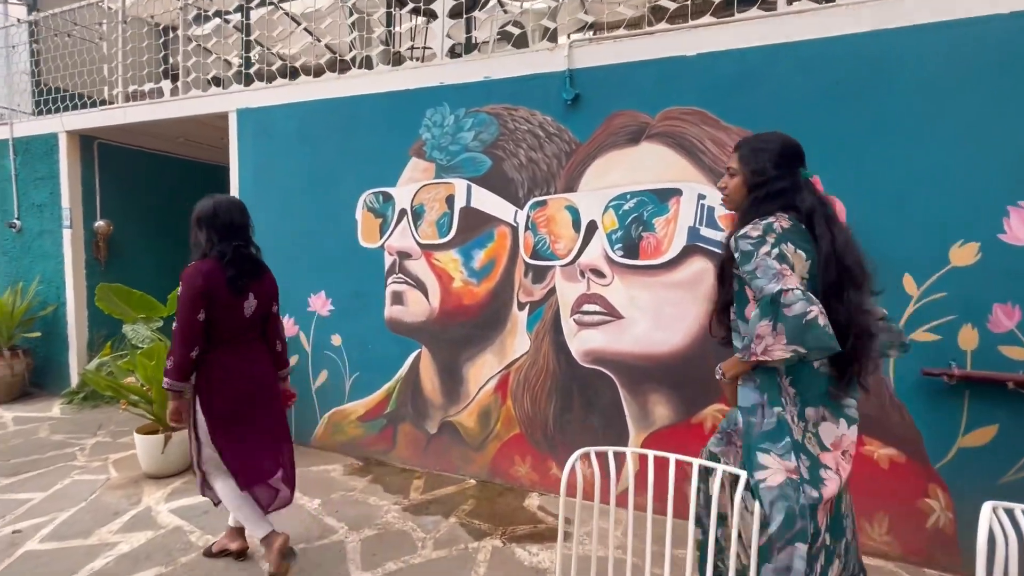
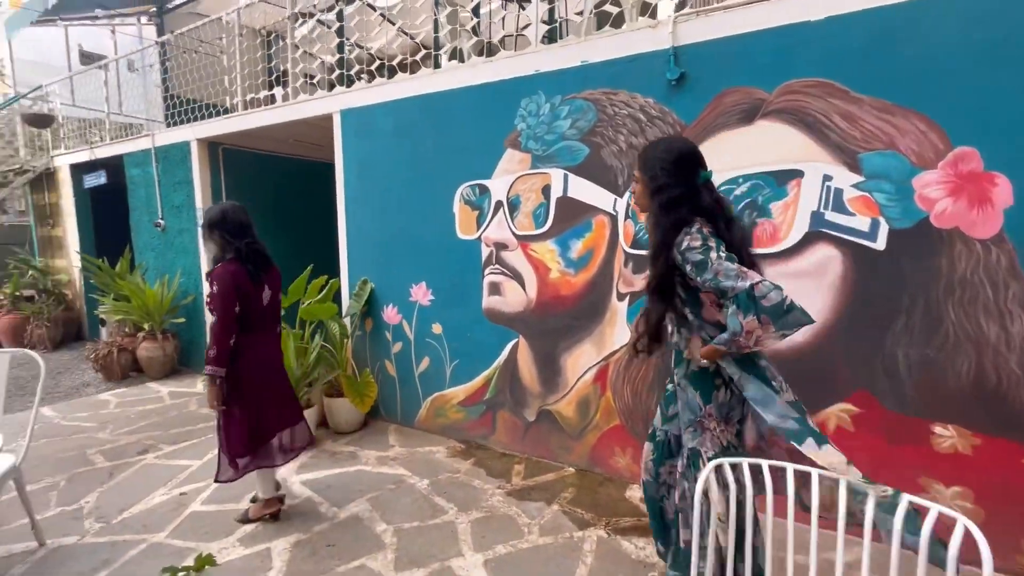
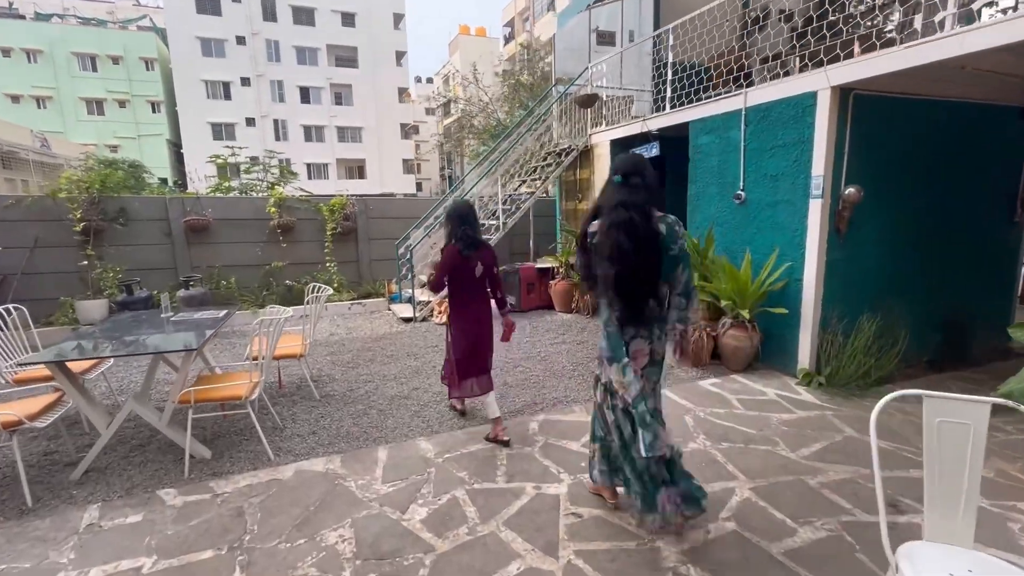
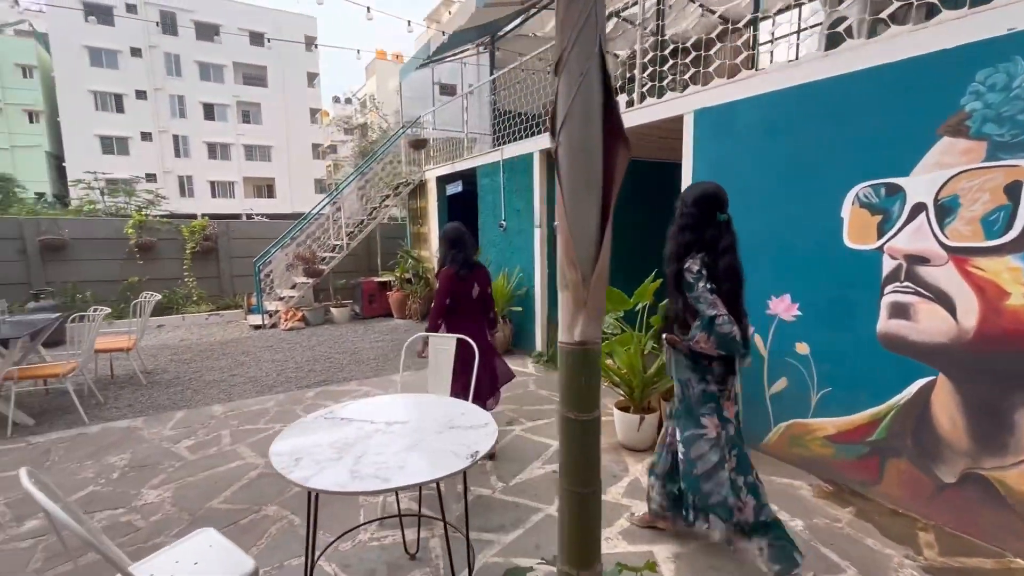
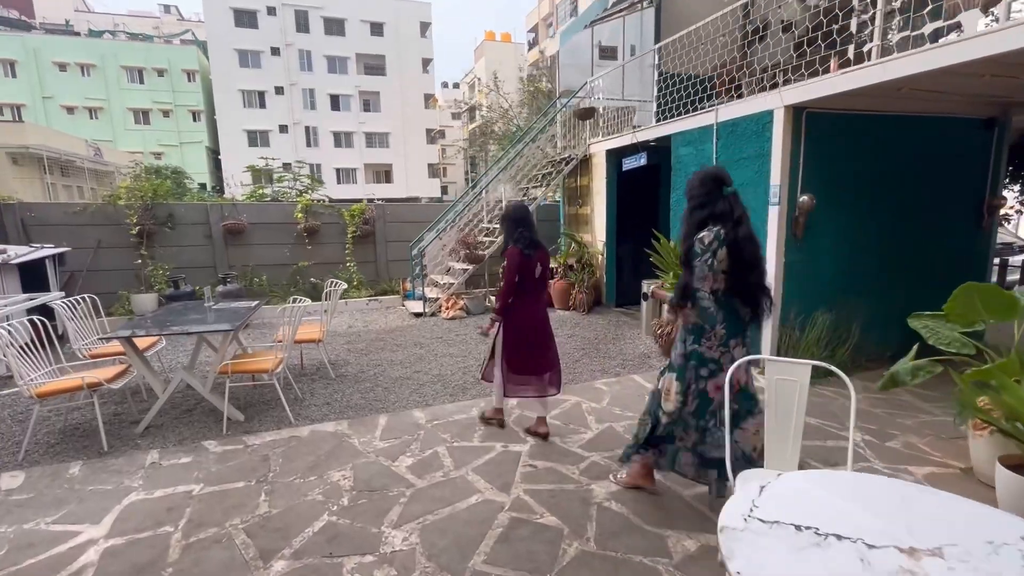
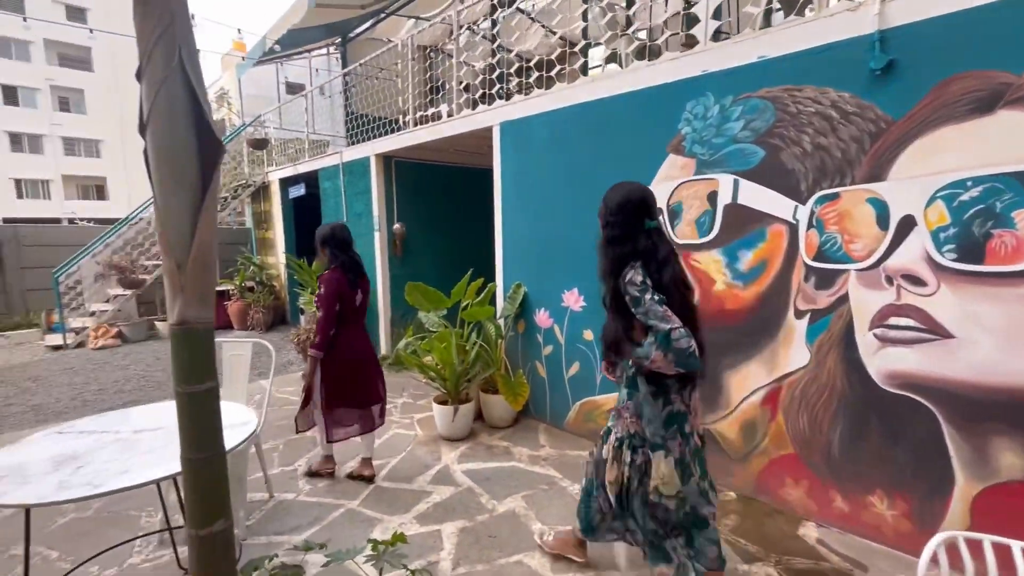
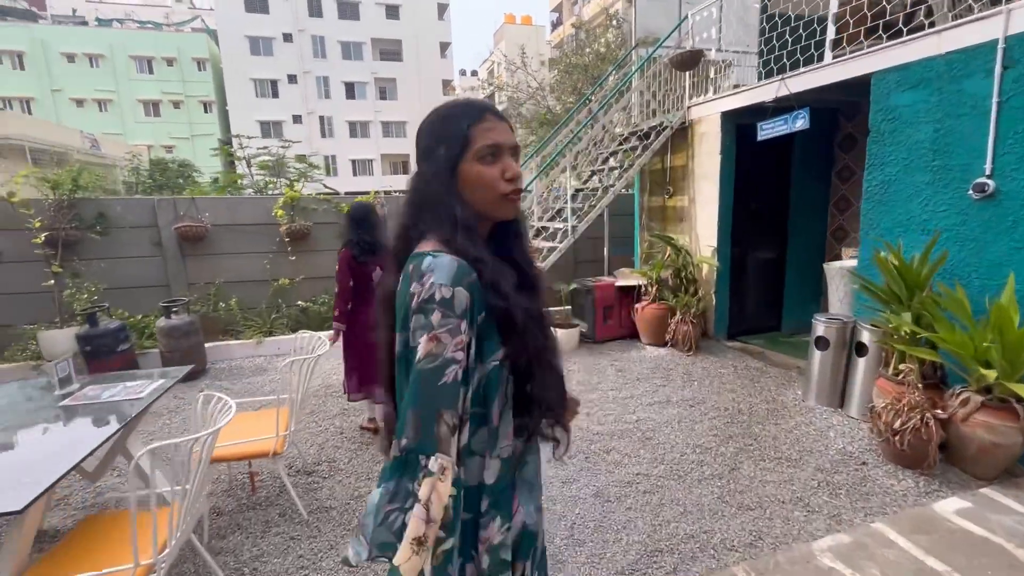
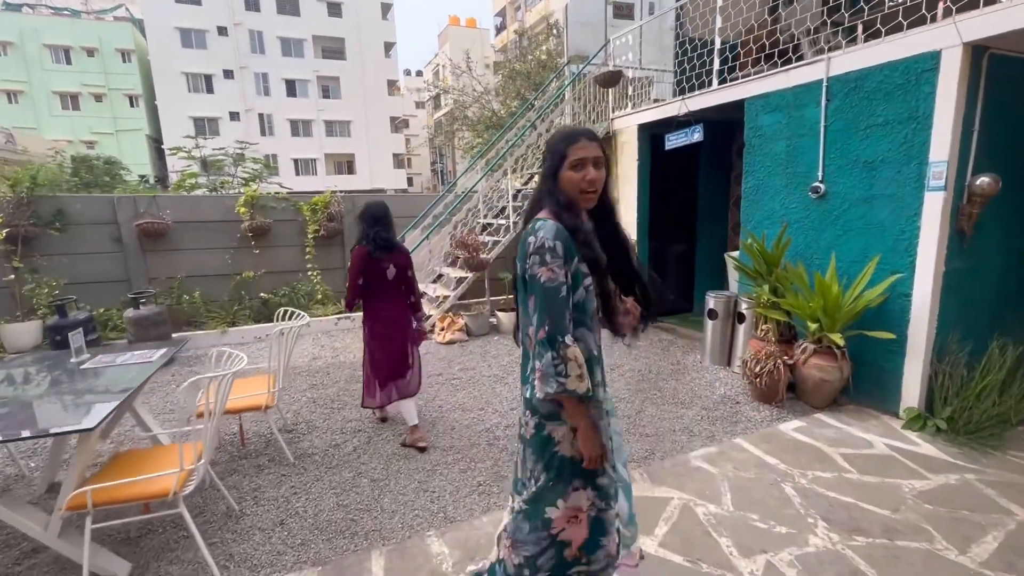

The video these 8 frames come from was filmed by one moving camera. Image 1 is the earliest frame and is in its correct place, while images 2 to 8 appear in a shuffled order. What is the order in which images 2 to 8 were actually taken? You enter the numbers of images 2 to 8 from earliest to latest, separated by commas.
2, 6, 4, 5, 3, 8, 7
